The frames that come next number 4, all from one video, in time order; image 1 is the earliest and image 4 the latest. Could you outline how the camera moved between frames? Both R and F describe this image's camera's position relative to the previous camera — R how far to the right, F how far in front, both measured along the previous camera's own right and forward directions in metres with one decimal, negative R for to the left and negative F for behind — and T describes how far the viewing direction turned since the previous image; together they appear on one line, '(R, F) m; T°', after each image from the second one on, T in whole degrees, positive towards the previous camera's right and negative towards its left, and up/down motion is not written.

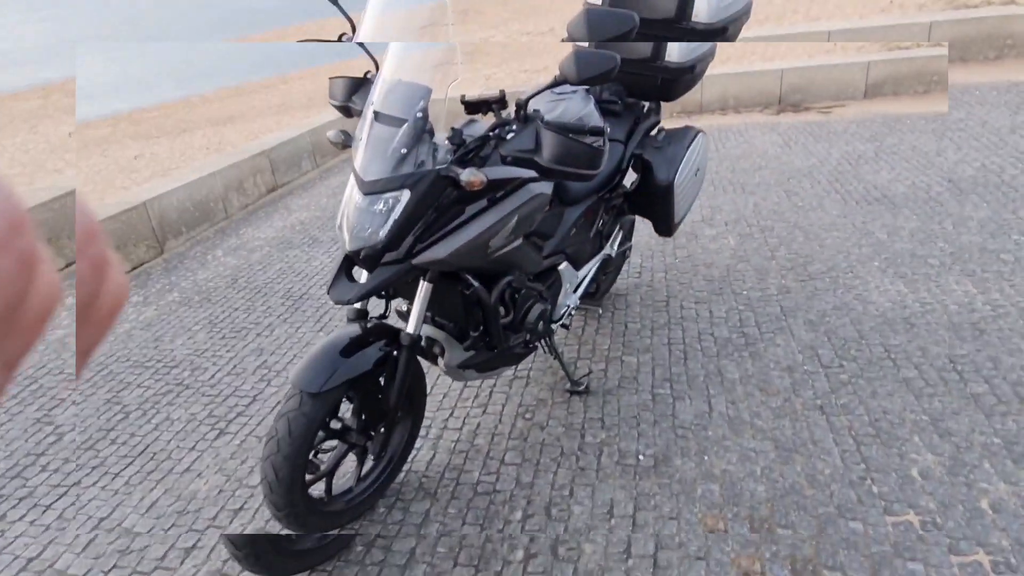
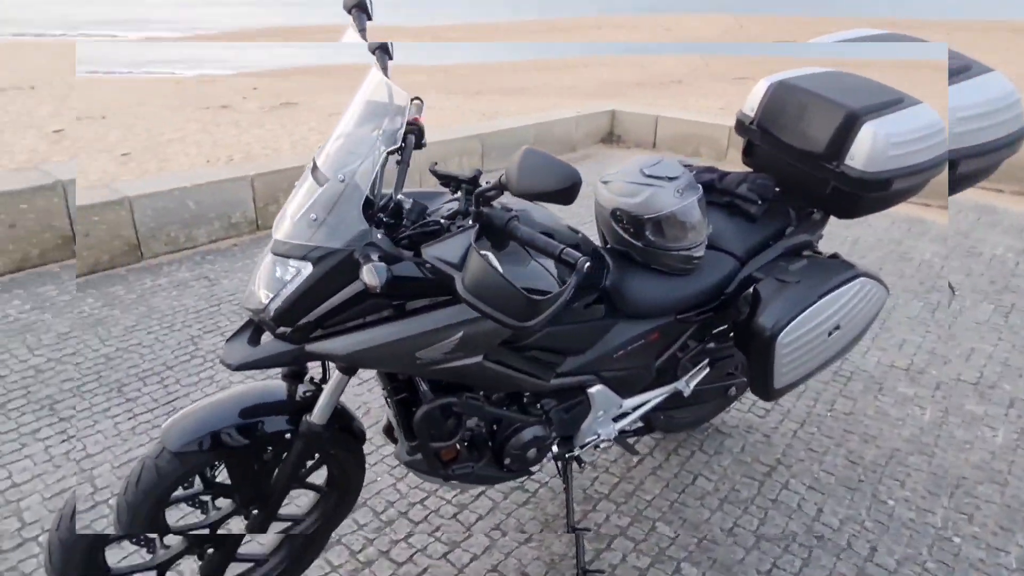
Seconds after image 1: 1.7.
(+0.7, +0.7) m; -22°
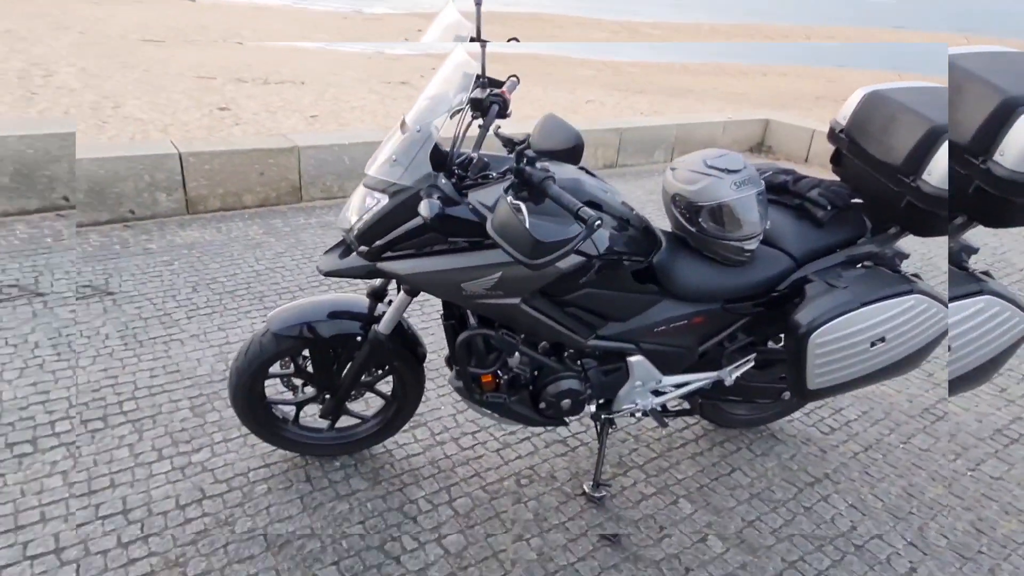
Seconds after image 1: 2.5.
(+0.3, -0.2) m; -13°
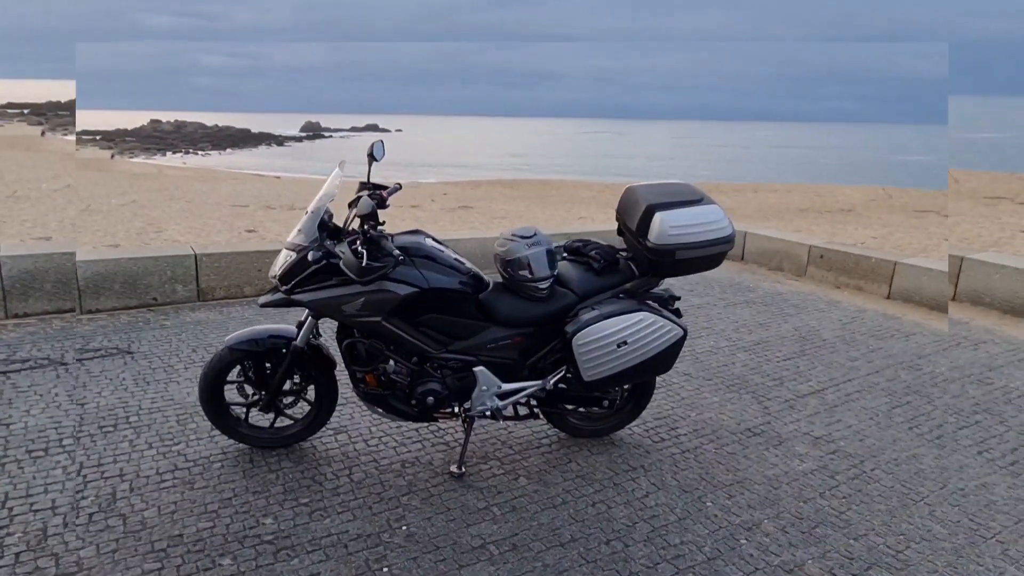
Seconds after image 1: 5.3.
(+0.8, -1.1) m; -2°
